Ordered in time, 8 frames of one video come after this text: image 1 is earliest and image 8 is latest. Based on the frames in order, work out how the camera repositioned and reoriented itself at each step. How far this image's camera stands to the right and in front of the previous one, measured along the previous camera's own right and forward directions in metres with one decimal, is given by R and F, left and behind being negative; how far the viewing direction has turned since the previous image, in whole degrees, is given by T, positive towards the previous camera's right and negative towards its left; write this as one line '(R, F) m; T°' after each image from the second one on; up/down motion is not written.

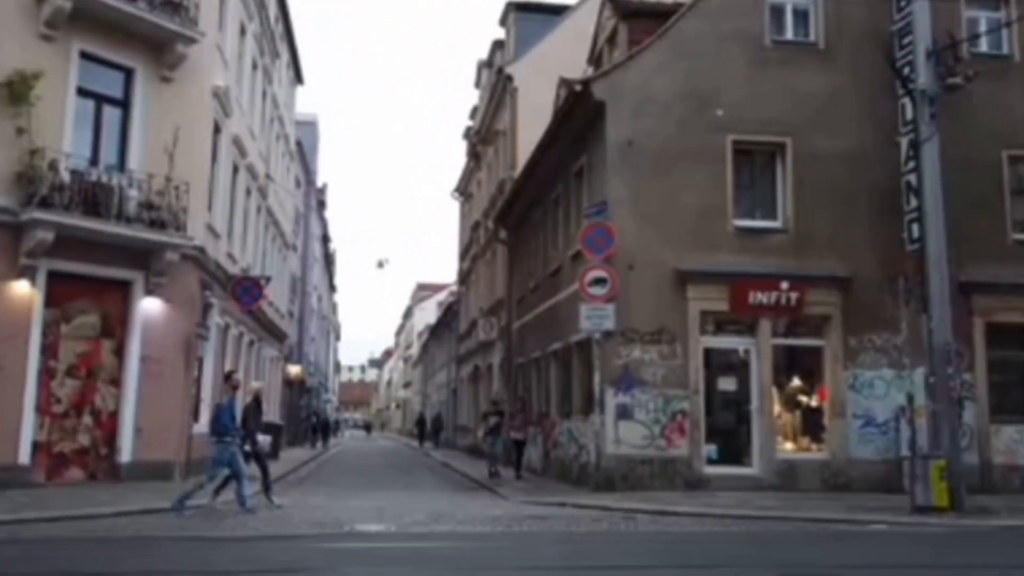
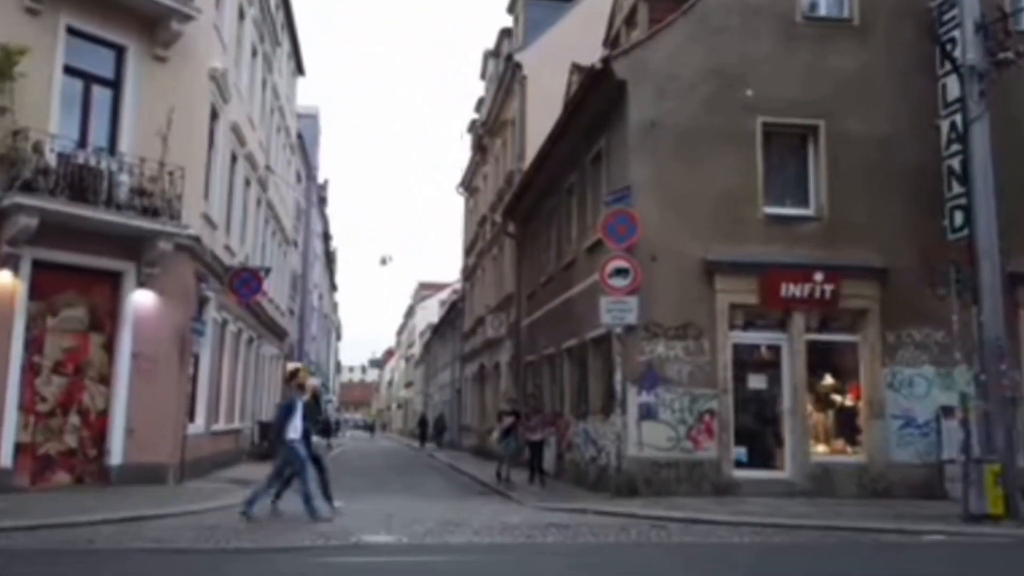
(-0.3, +1.2) m; 0°
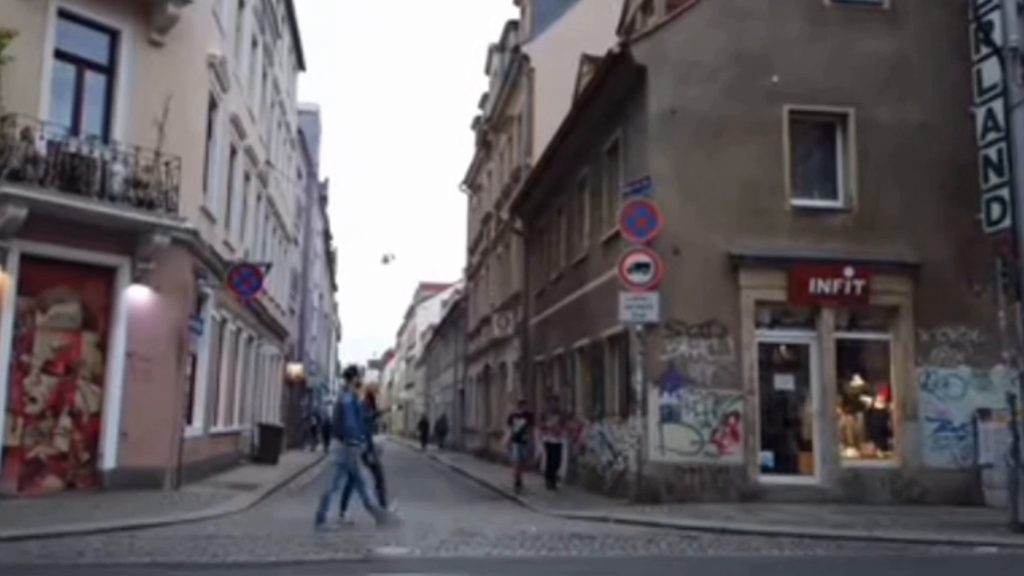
(-0.3, +0.9) m; 0°
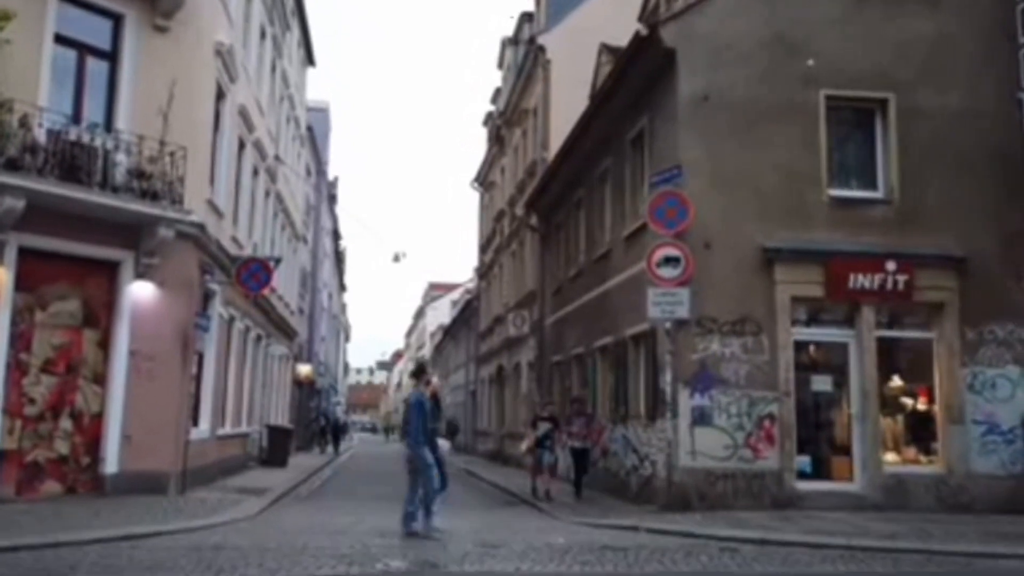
(-0.3, +0.8) m; -1°
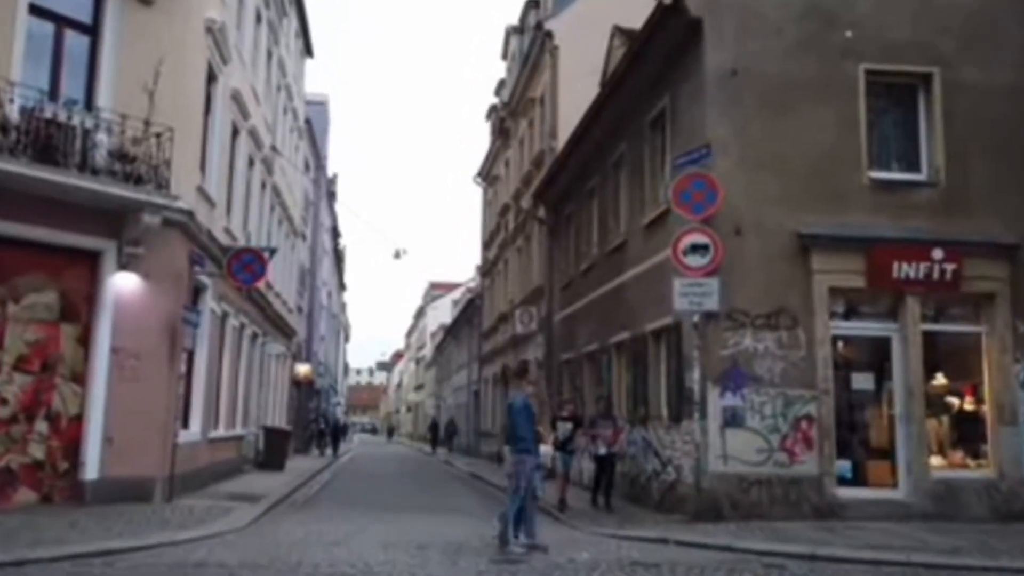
(-0.2, +1.2) m; 0°
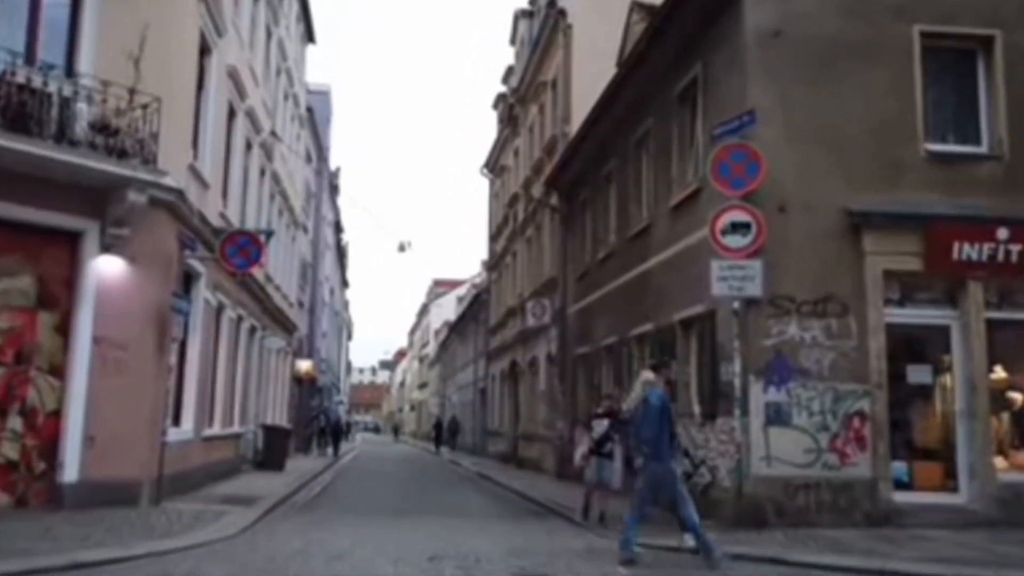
(-0.3, +1.3) m; 0°
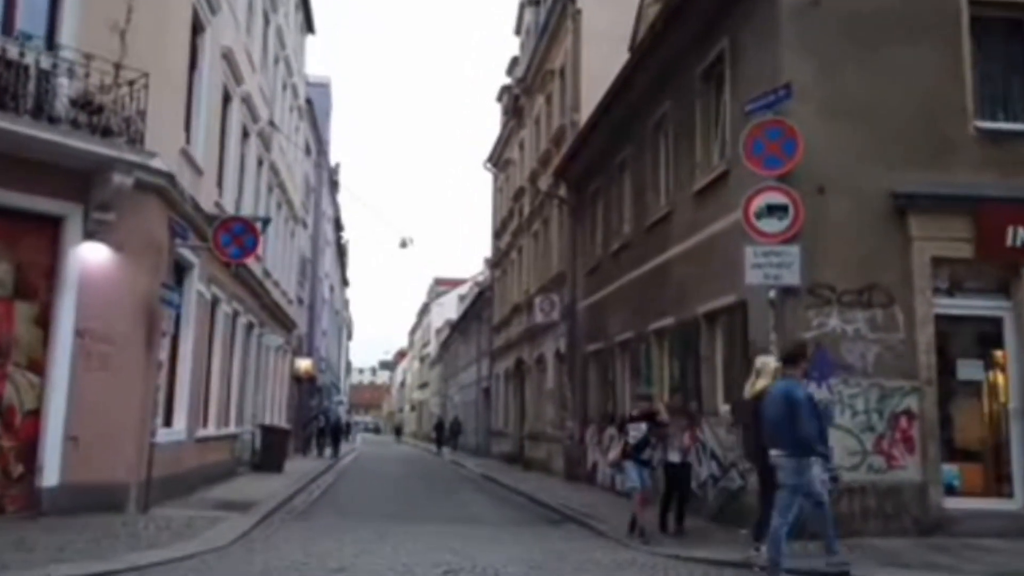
(-0.2, +1.0) m; 0°
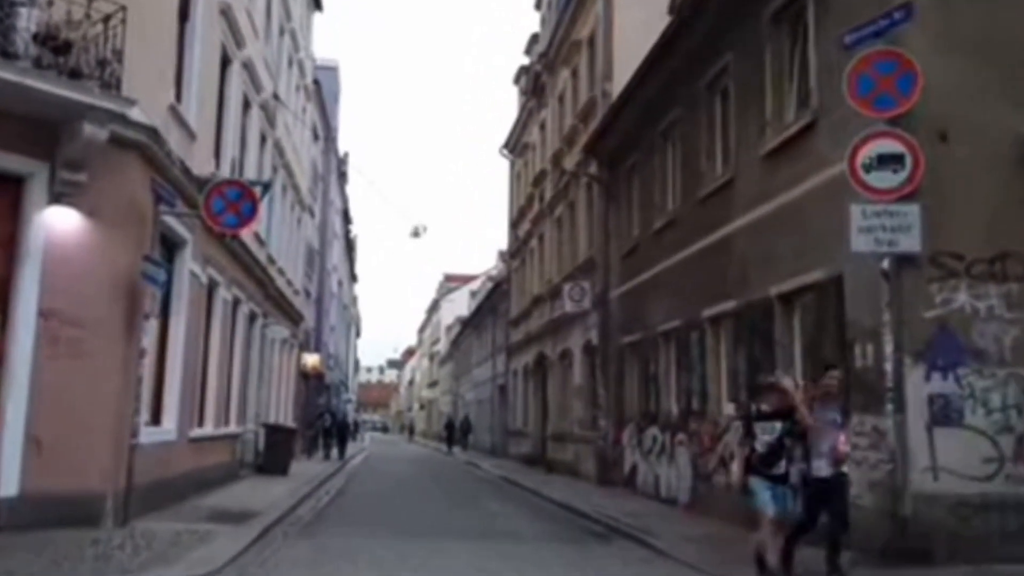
(-0.5, +2.2) m; 0°
